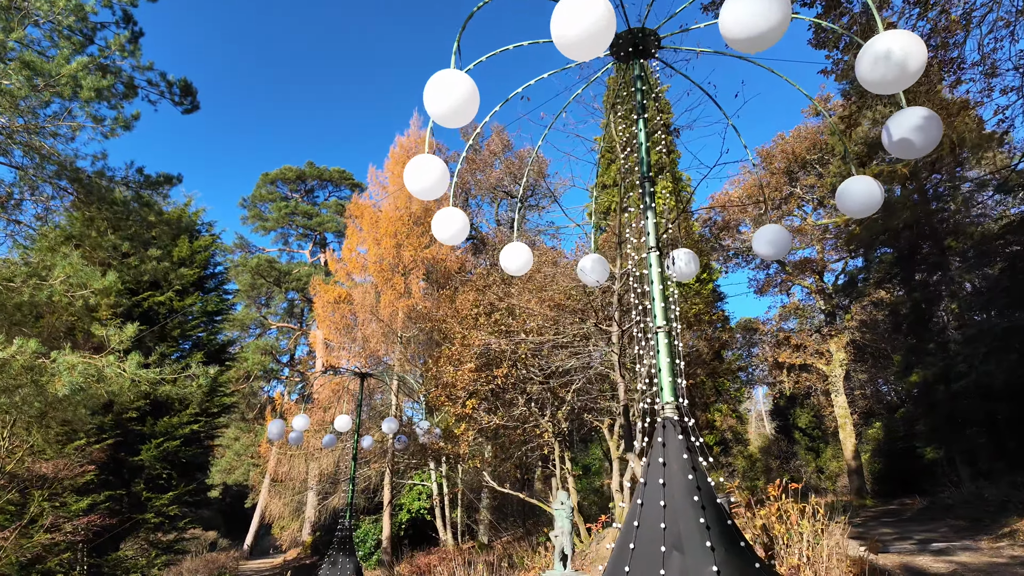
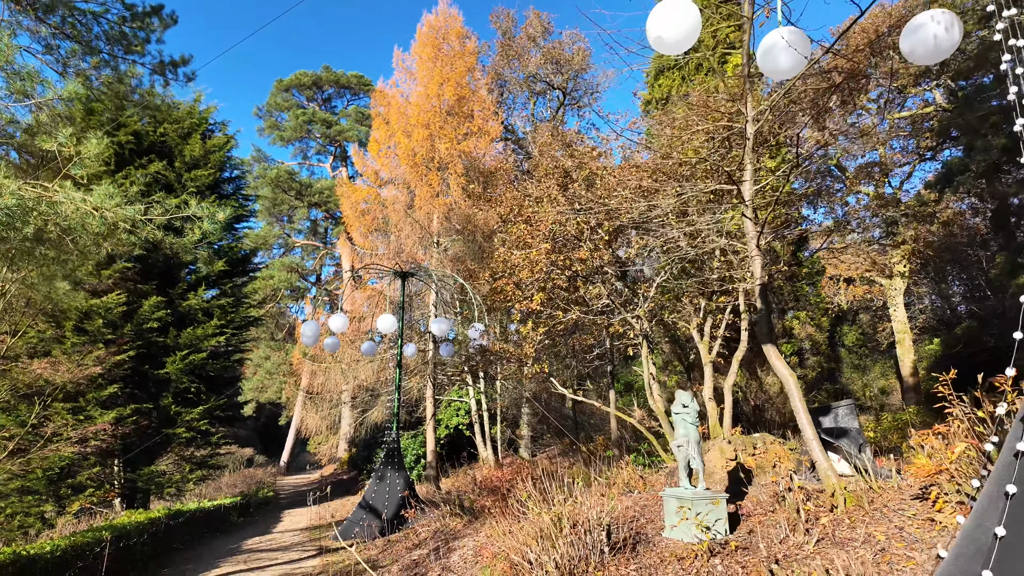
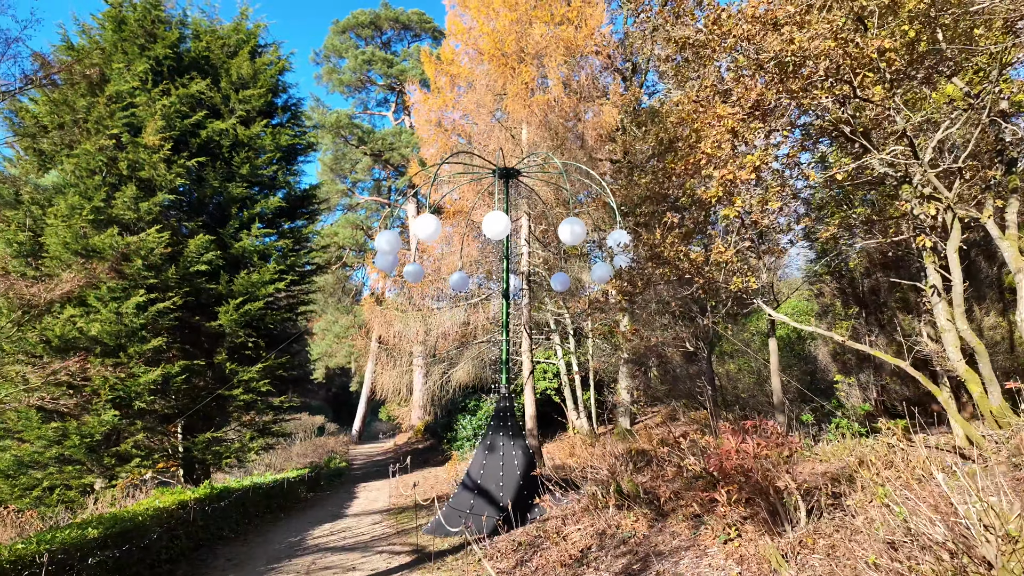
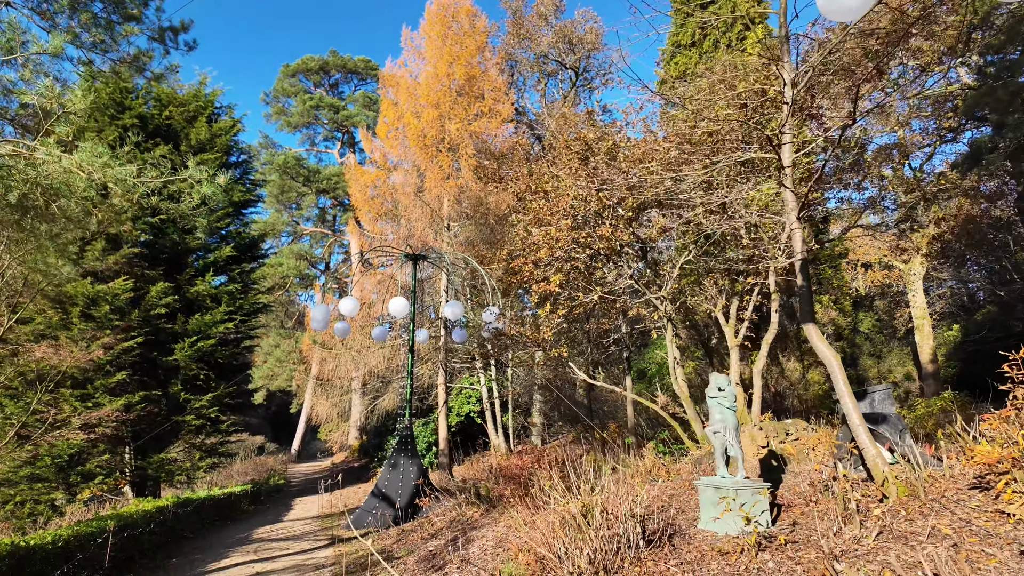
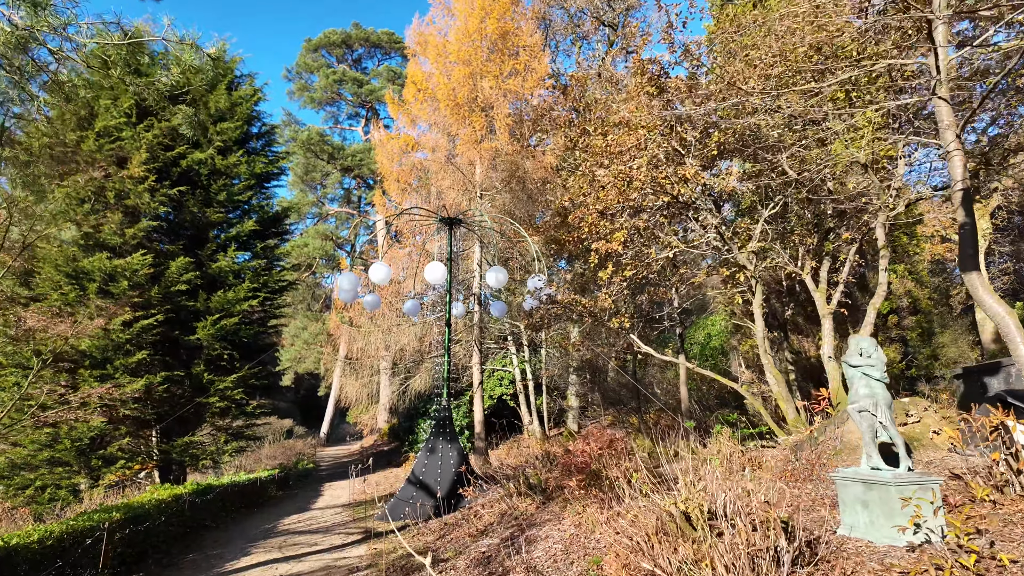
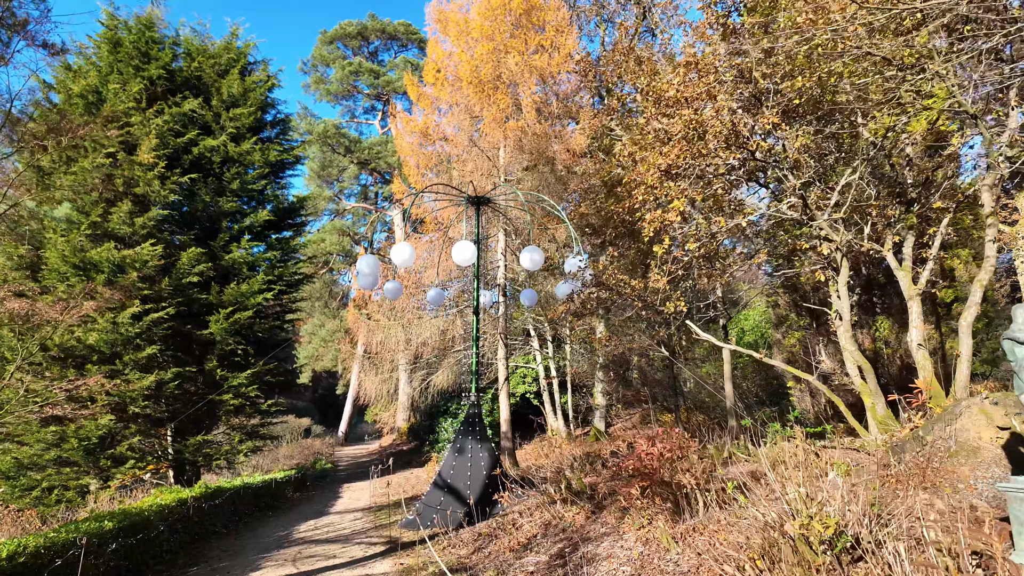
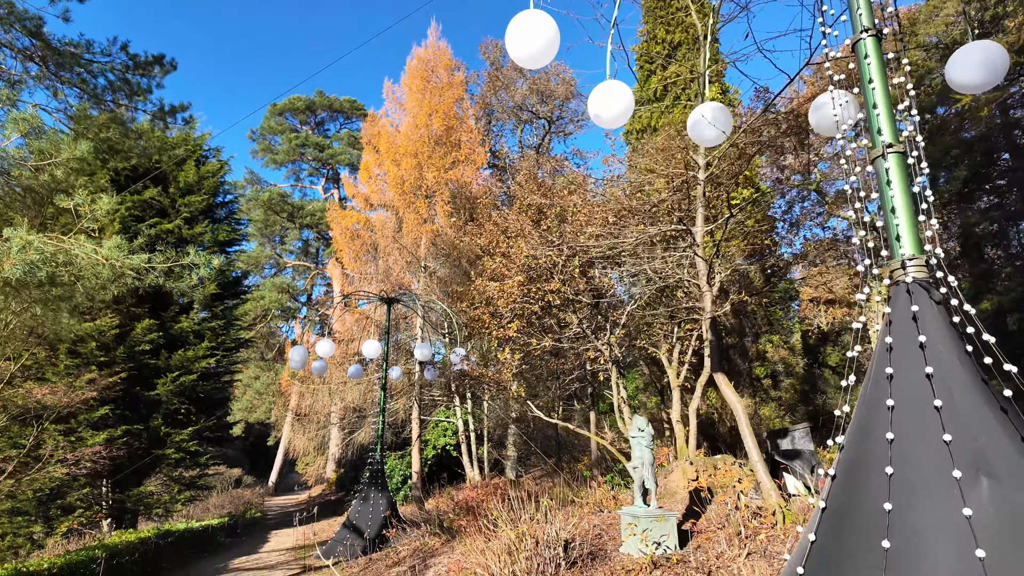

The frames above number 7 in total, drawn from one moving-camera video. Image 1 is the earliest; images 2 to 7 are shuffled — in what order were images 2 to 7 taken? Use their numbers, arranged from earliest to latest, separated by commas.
7, 2, 4, 5, 6, 3
